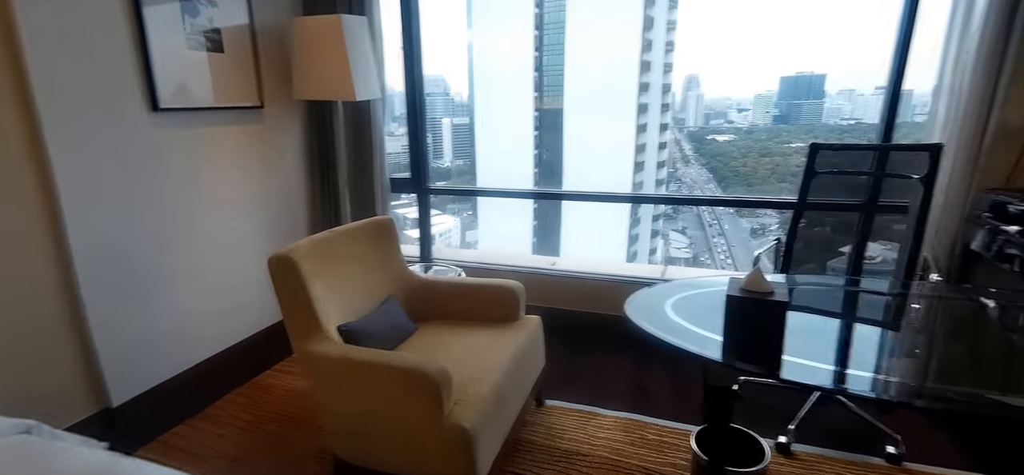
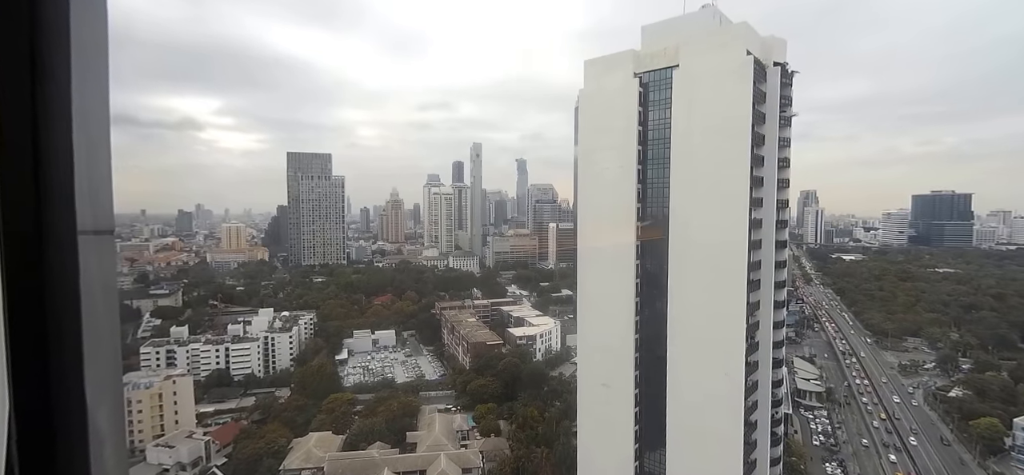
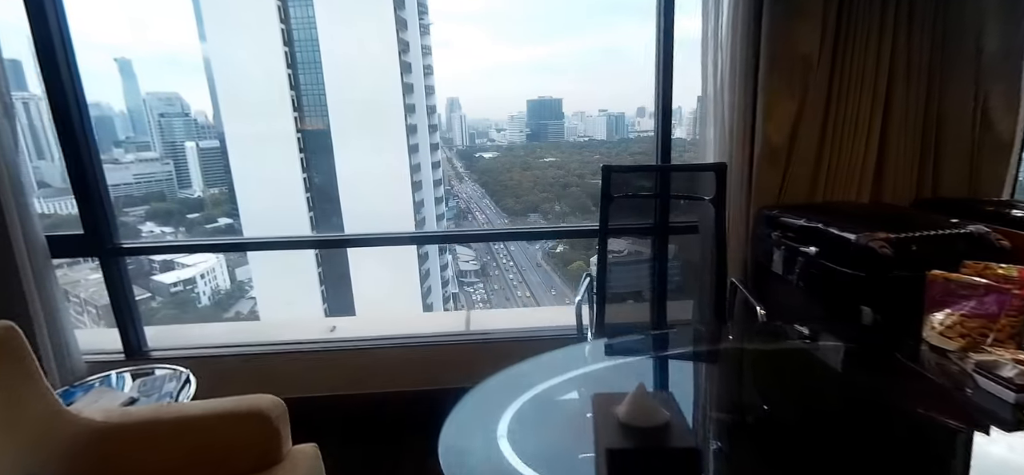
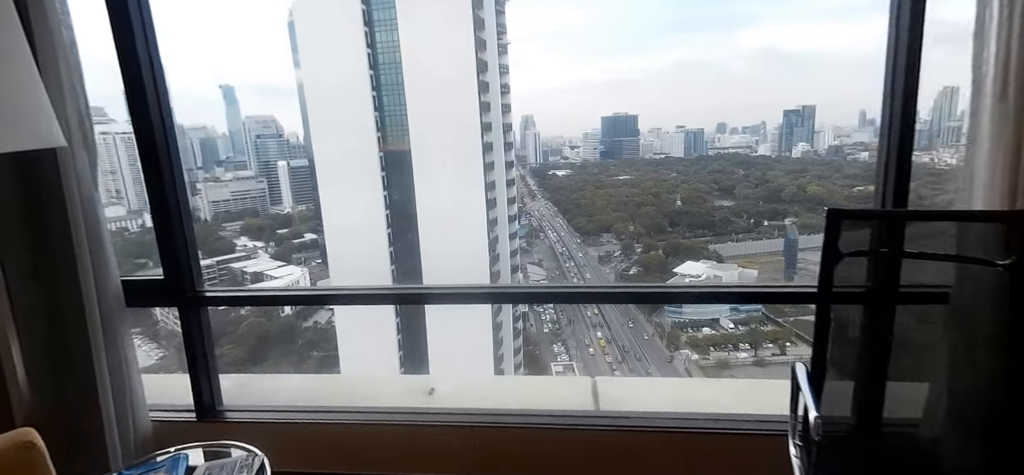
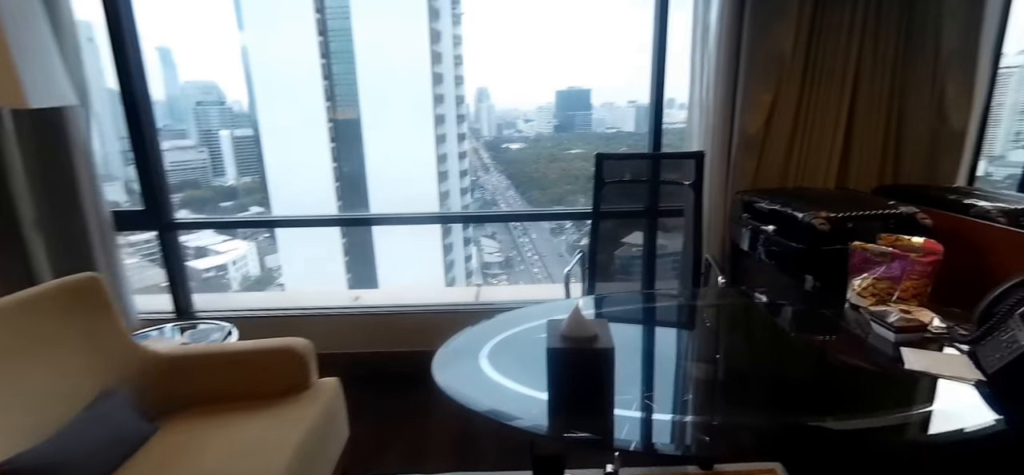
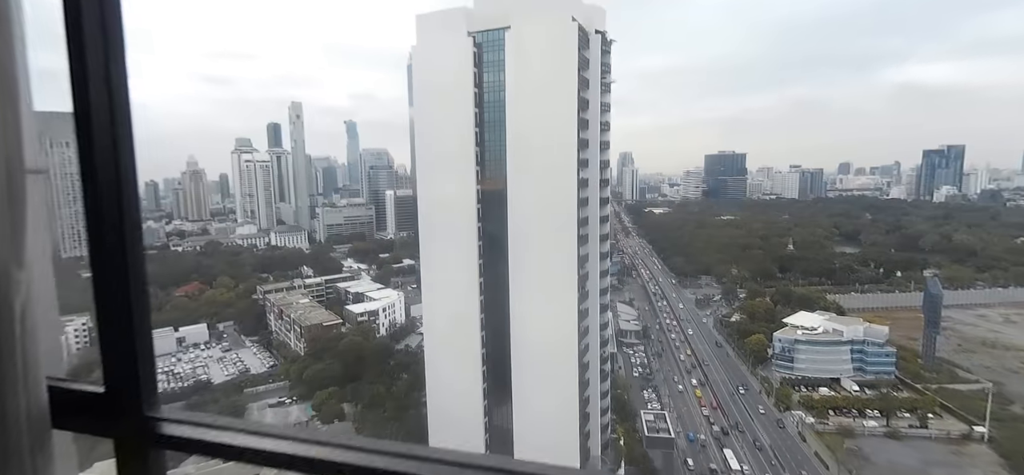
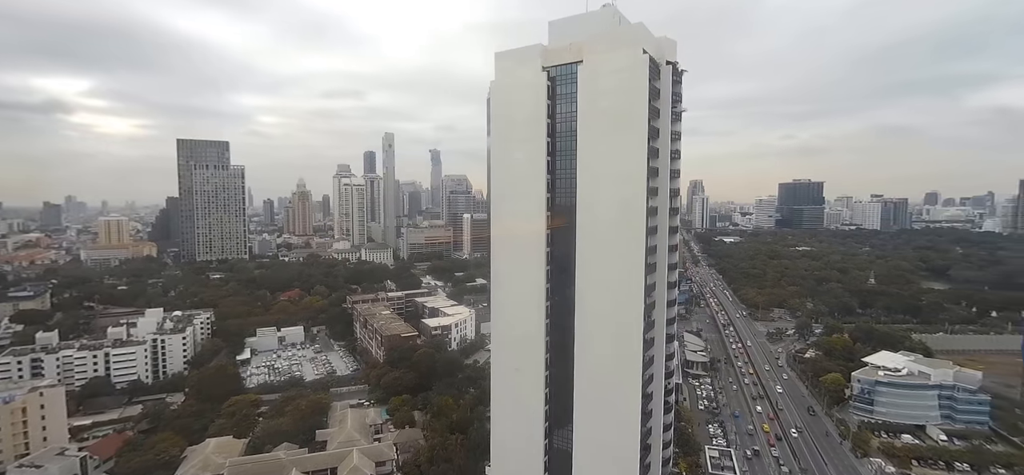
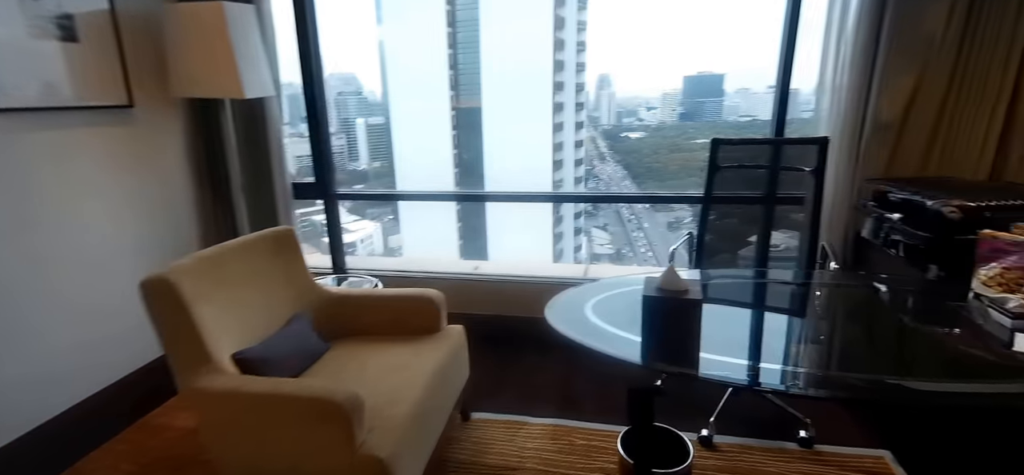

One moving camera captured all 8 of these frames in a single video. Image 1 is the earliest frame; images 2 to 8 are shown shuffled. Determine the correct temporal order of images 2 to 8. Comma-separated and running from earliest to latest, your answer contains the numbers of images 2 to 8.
8, 5, 3, 4, 6, 2, 7
